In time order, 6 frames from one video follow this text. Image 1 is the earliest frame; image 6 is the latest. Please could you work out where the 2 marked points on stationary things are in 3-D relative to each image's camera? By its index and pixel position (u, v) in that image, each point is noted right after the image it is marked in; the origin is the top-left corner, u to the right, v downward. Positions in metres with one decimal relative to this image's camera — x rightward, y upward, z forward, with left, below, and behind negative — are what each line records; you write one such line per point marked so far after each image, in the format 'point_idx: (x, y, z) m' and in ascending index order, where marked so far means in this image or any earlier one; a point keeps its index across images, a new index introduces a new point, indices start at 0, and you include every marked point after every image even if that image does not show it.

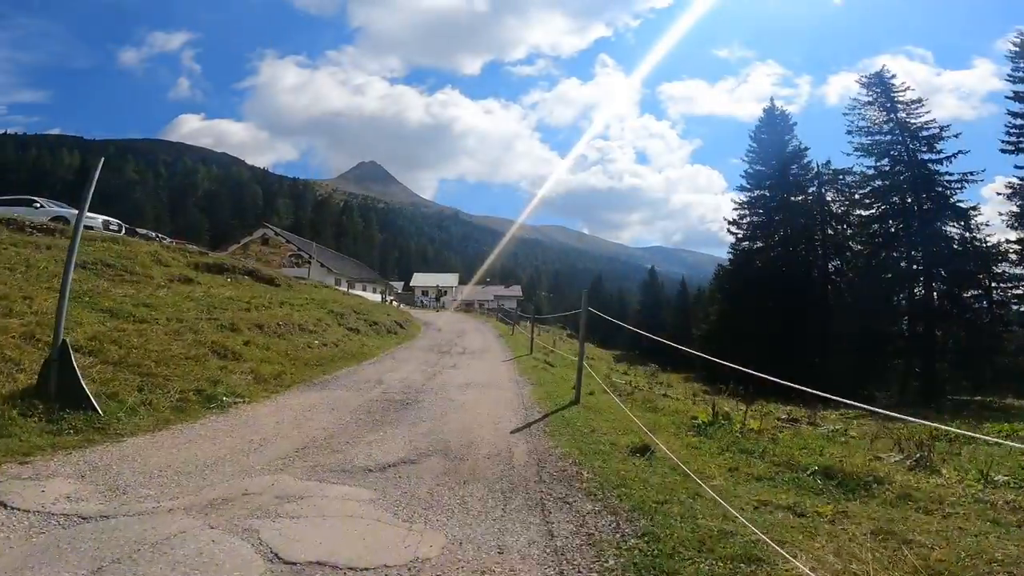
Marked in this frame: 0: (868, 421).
0: (+10.0, -3.7, +15.5) m
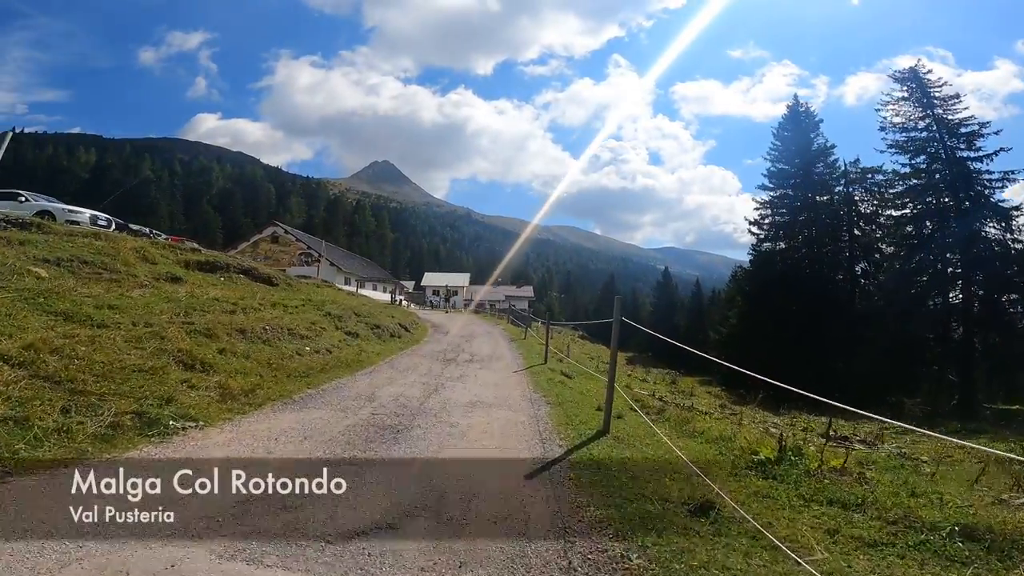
0: (+10.3, -3.8, +13.9) m
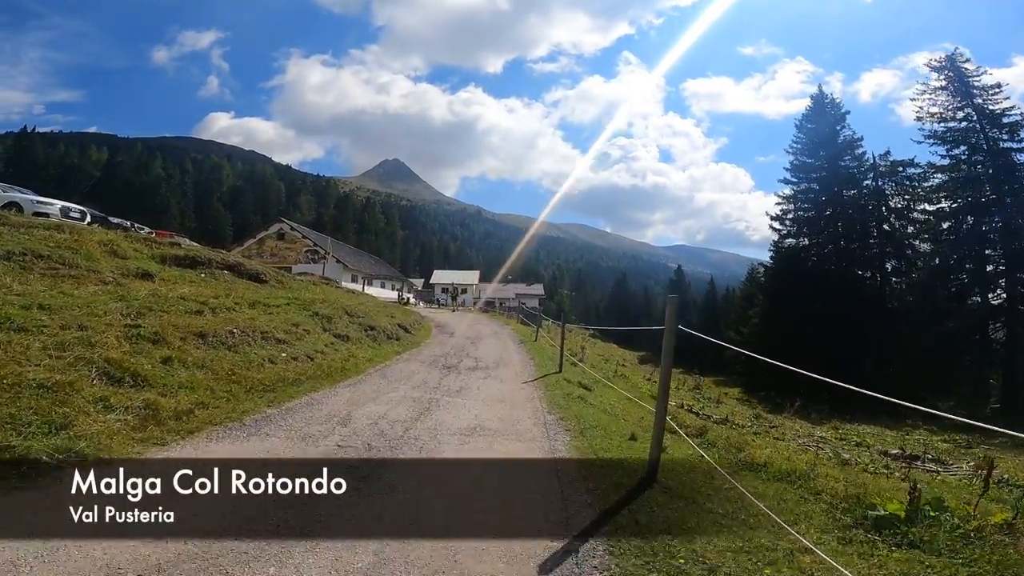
0: (+10.5, -3.8, +12.0) m
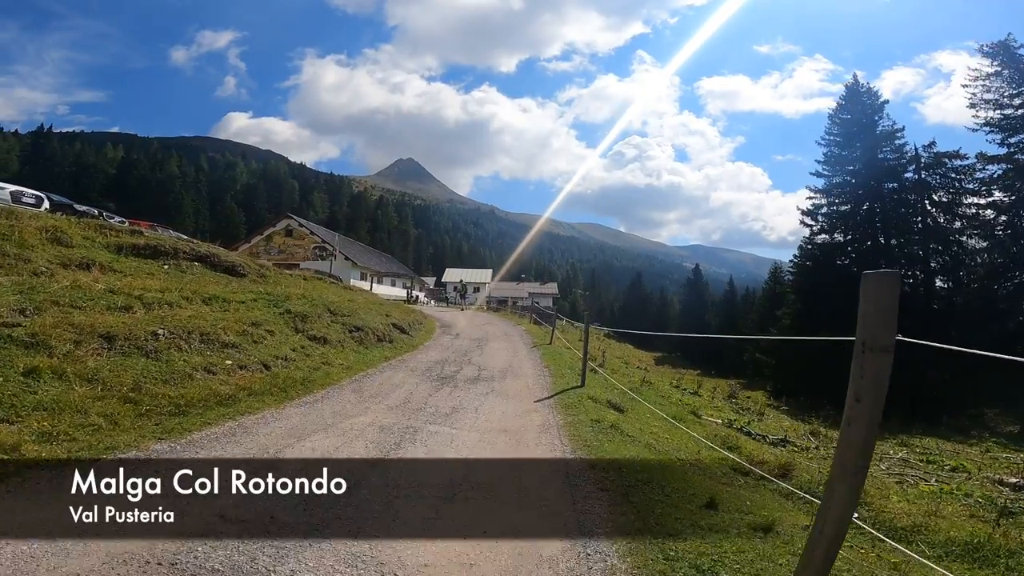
0: (+10.6, -3.7, +9.4) m
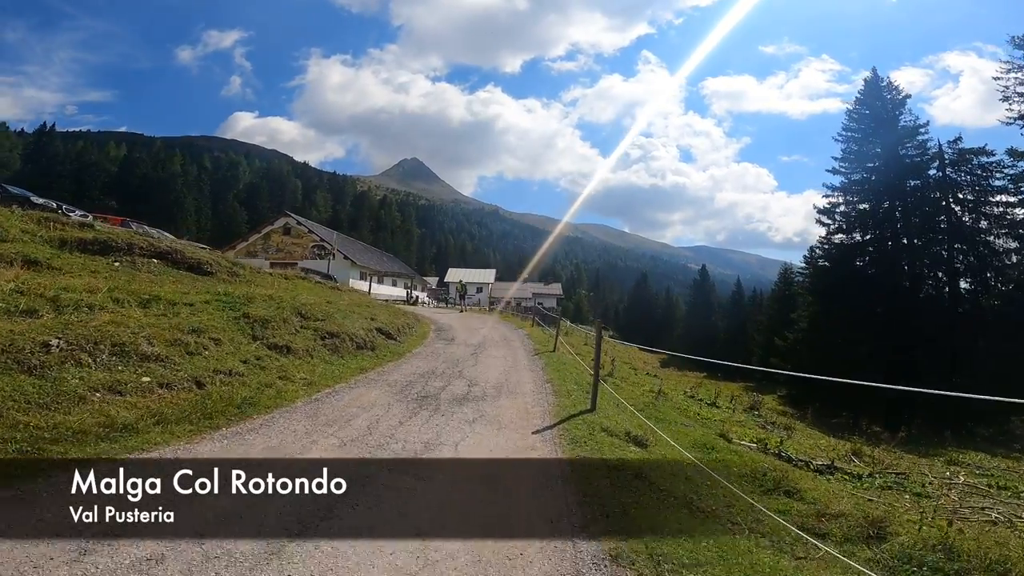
0: (+10.5, -3.8, +7.6) m
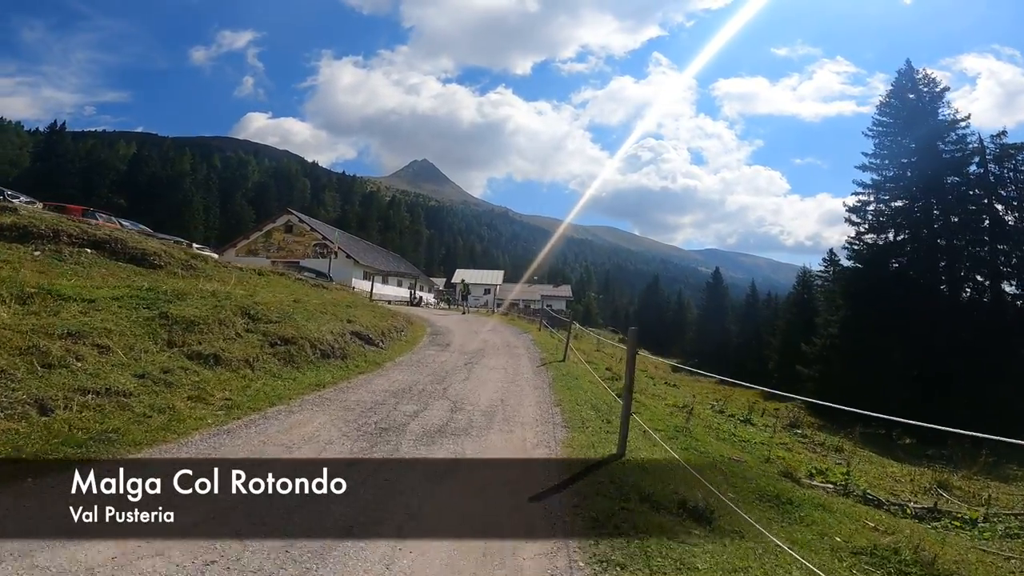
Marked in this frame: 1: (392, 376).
0: (+10.4, -3.8, +5.2) m
1: (-2.7, -2.0, +14.1) m
